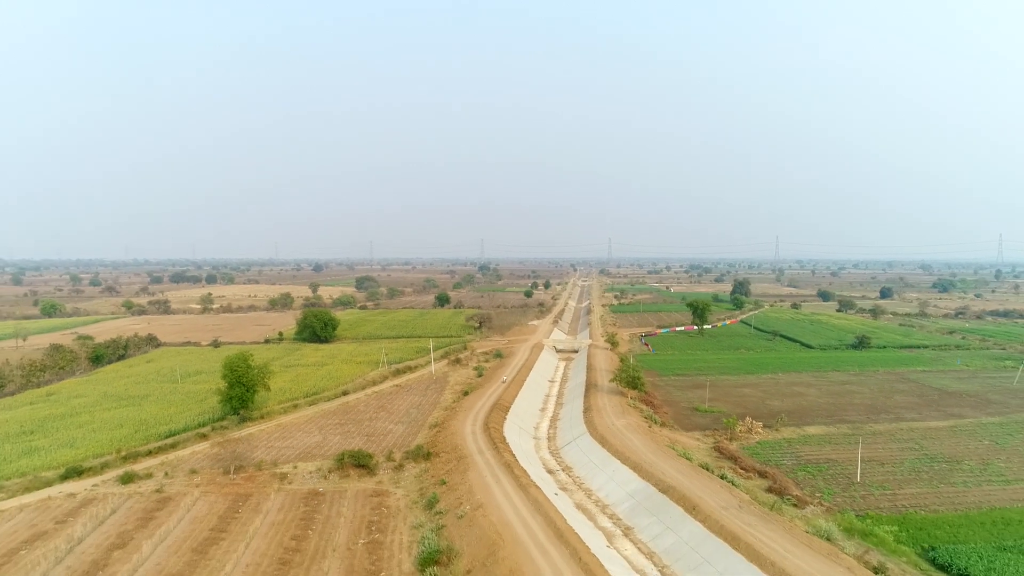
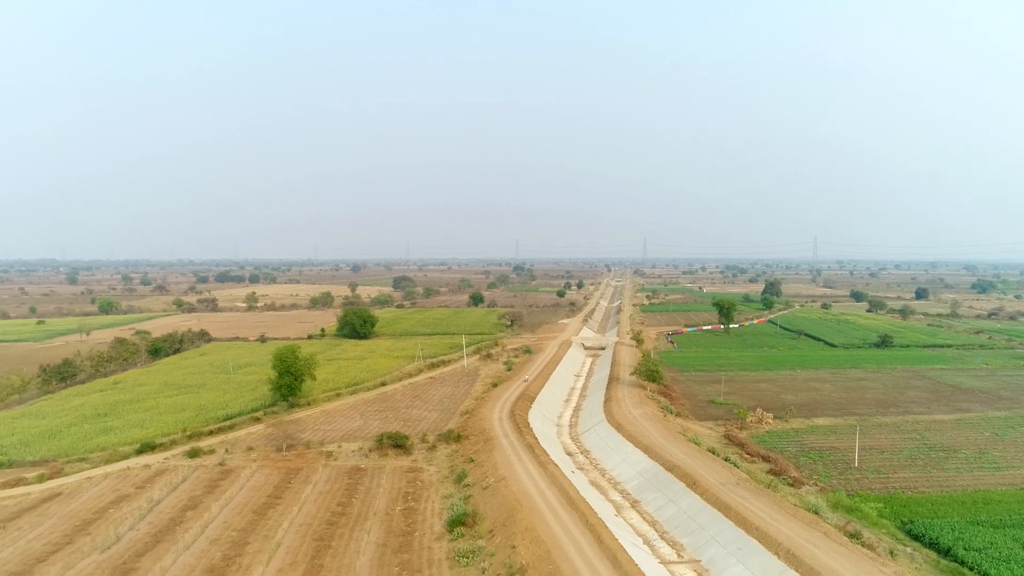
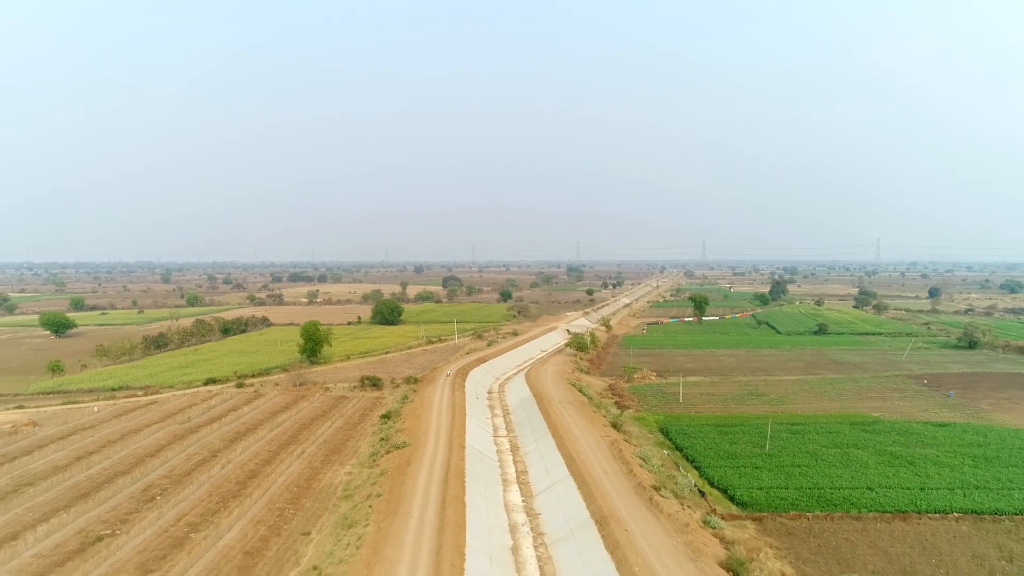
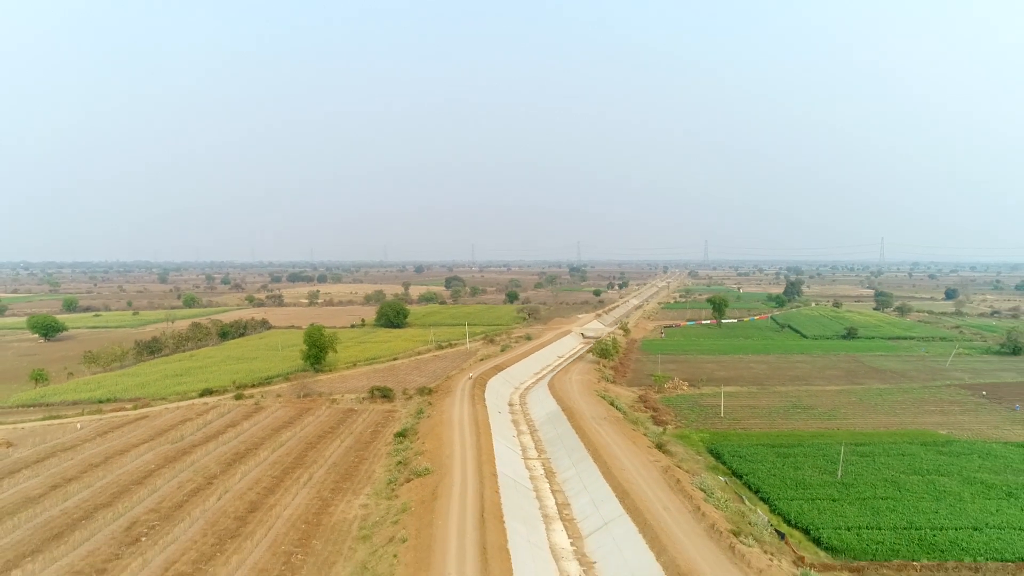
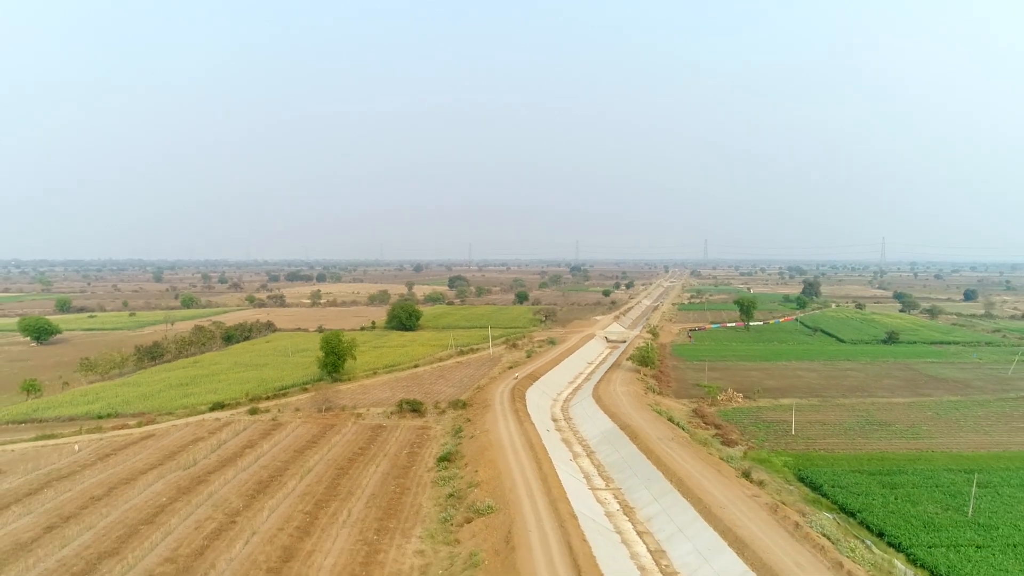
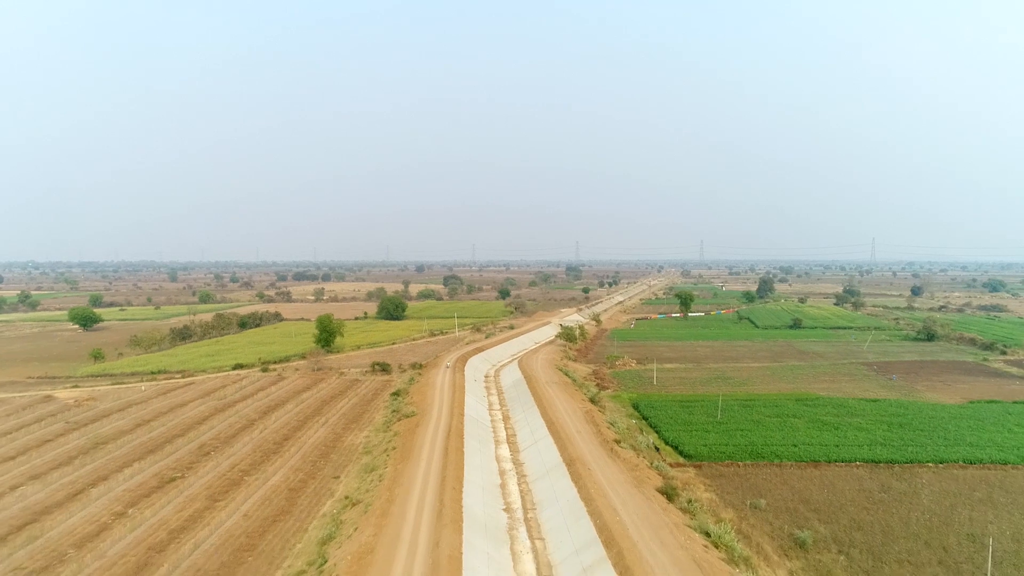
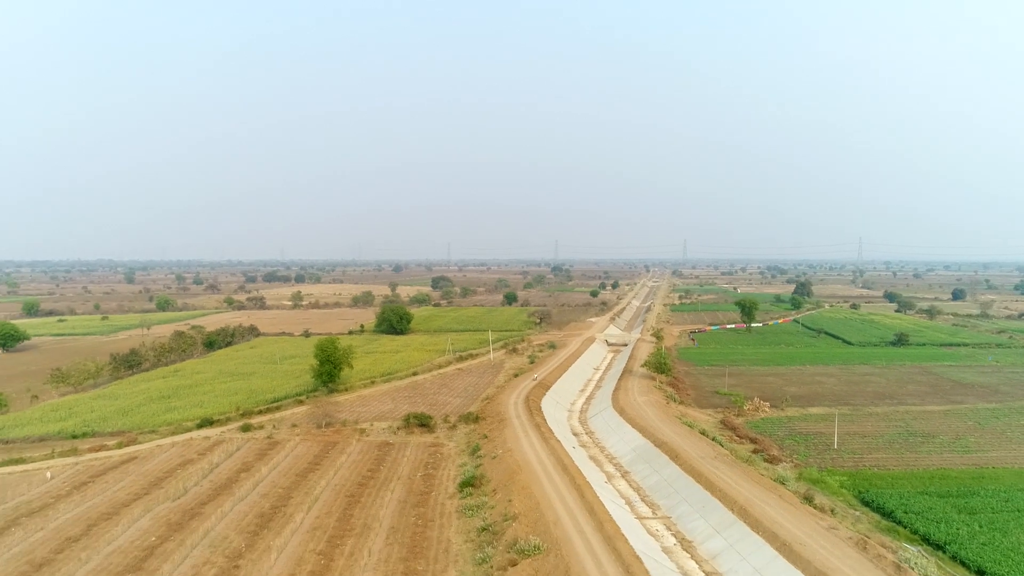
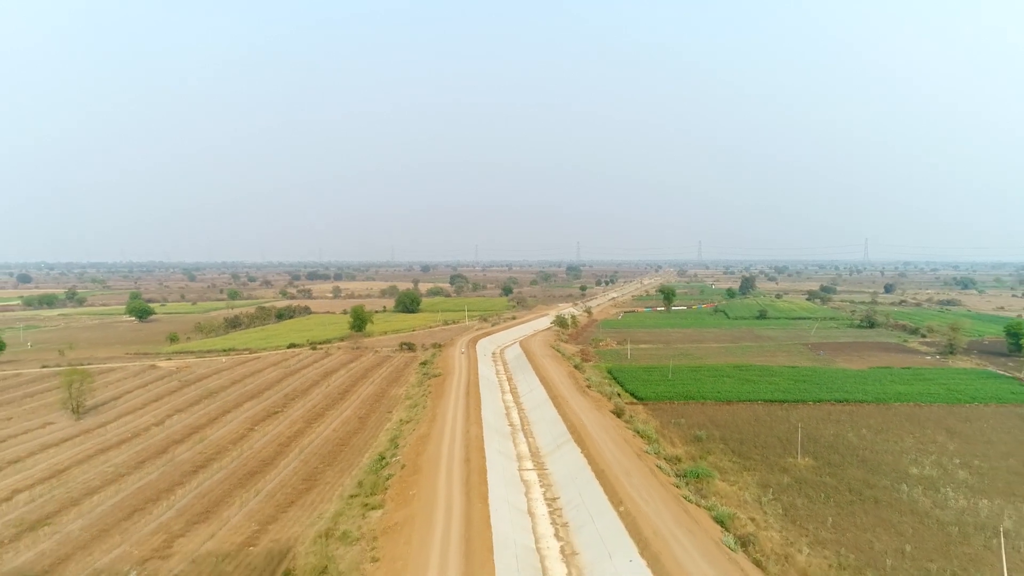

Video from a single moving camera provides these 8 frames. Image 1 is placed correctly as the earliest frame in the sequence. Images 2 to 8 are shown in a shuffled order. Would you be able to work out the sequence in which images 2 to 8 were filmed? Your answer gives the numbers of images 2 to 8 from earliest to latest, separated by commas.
2, 7, 5, 4, 3, 6, 8
